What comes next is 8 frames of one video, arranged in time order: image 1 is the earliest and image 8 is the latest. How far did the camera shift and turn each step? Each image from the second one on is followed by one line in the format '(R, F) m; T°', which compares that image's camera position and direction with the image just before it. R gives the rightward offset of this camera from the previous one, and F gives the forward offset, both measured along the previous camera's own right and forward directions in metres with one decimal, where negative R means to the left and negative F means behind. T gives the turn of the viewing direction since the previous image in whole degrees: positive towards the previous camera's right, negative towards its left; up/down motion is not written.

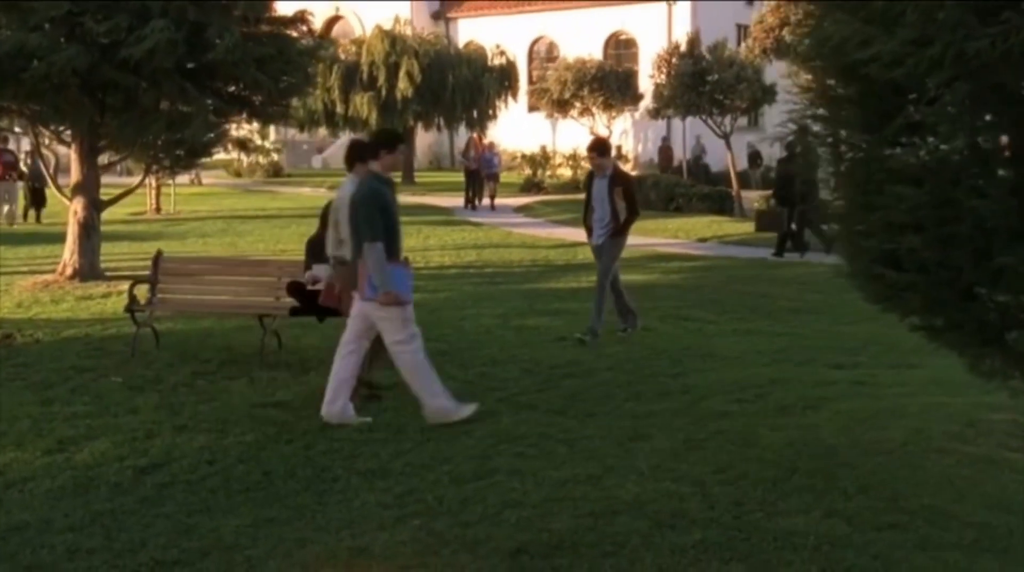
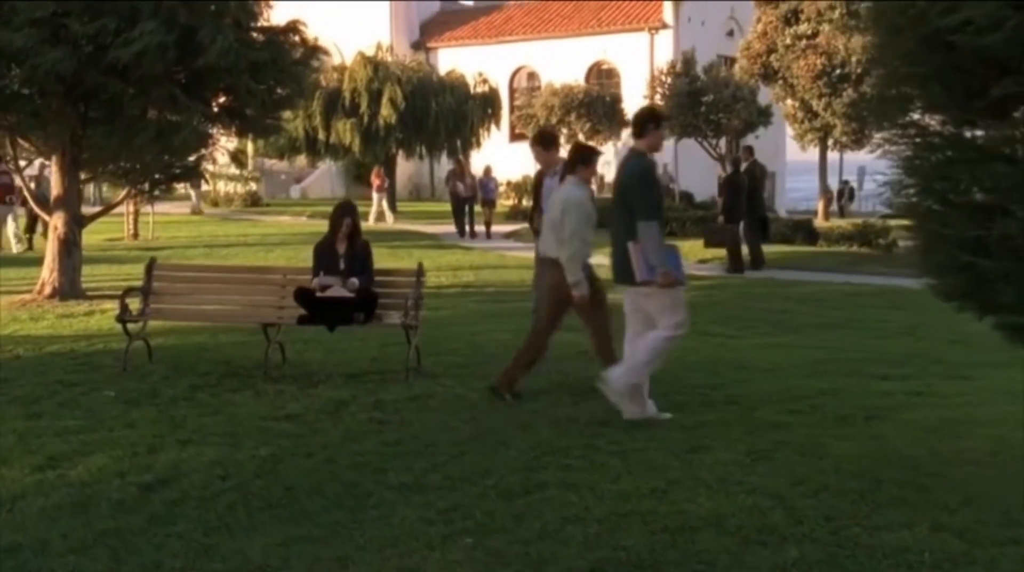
(-0.5, +0.8) m; +1°
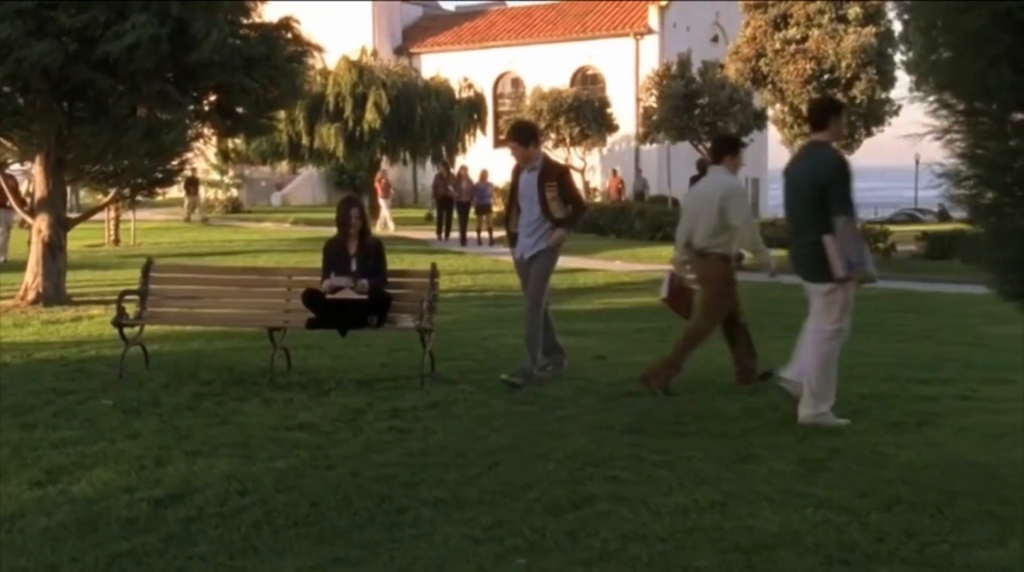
(-0.4, +0.5) m; +1°
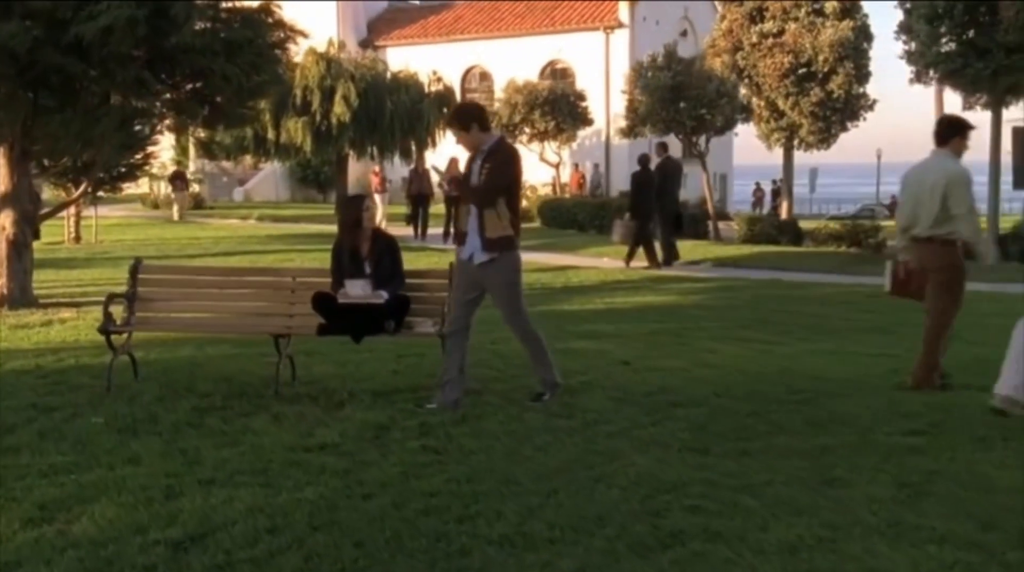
(-0.6, +0.8) m; +2°
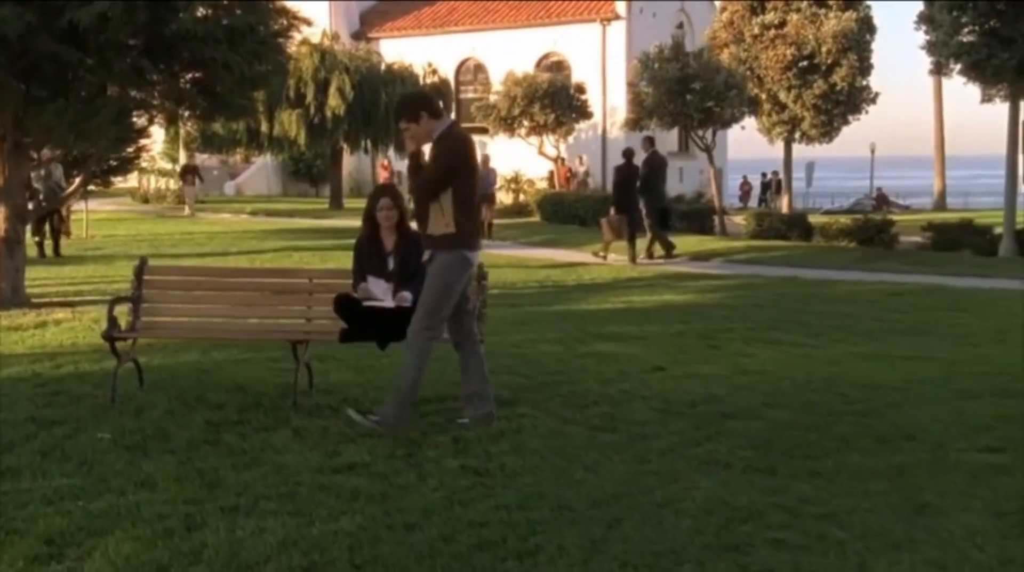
(-0.4, +0.6) m; +1°
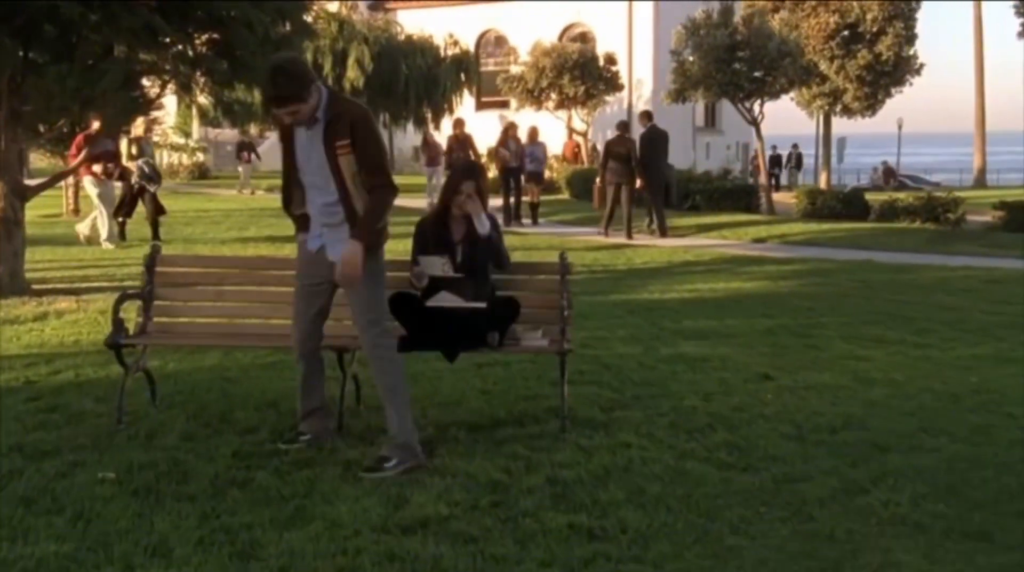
(-0.6, +1.6) m; -1°
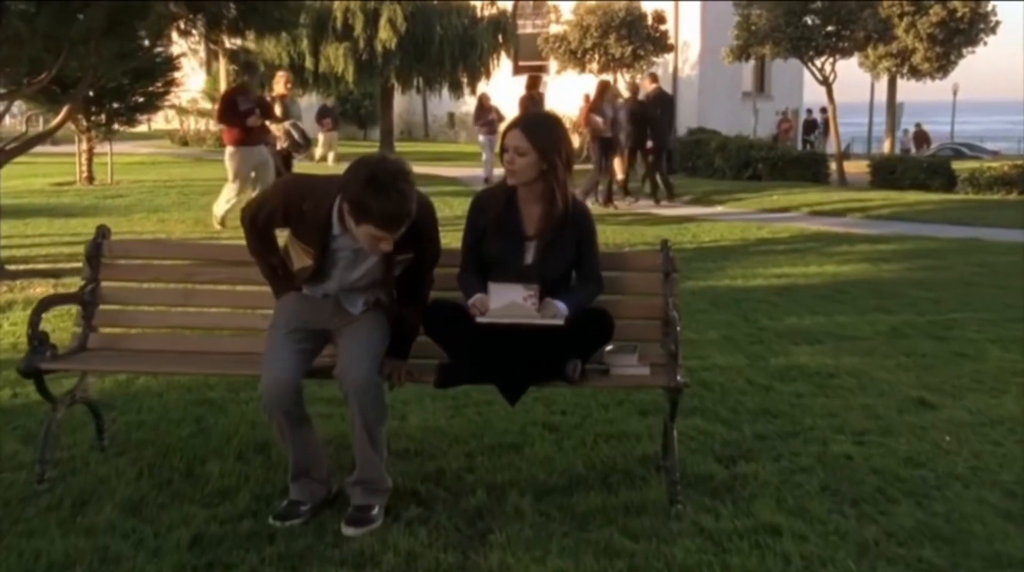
(-0.3, +2.1) m; -2°
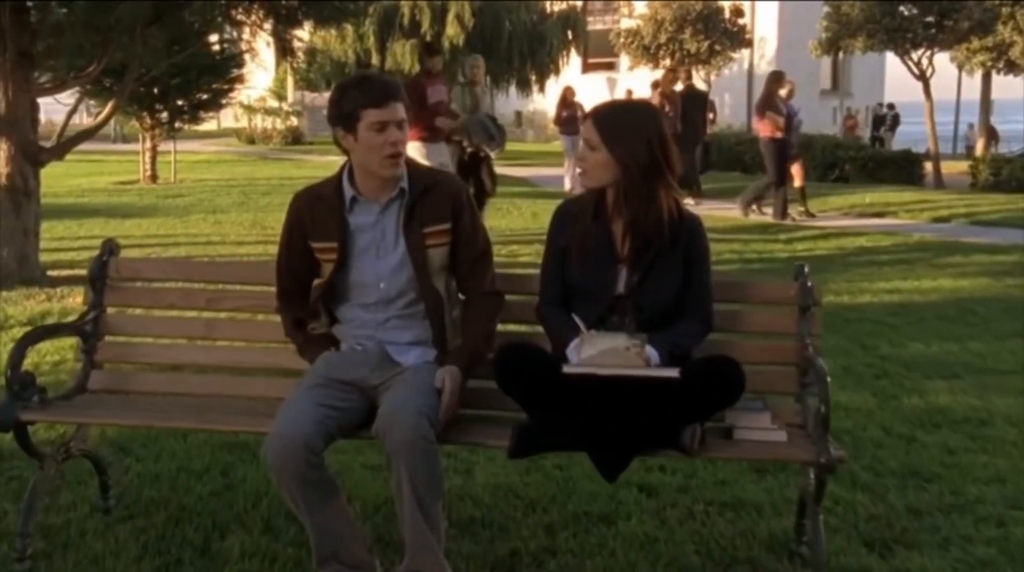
(-0.1, +1.1) m; -4°
